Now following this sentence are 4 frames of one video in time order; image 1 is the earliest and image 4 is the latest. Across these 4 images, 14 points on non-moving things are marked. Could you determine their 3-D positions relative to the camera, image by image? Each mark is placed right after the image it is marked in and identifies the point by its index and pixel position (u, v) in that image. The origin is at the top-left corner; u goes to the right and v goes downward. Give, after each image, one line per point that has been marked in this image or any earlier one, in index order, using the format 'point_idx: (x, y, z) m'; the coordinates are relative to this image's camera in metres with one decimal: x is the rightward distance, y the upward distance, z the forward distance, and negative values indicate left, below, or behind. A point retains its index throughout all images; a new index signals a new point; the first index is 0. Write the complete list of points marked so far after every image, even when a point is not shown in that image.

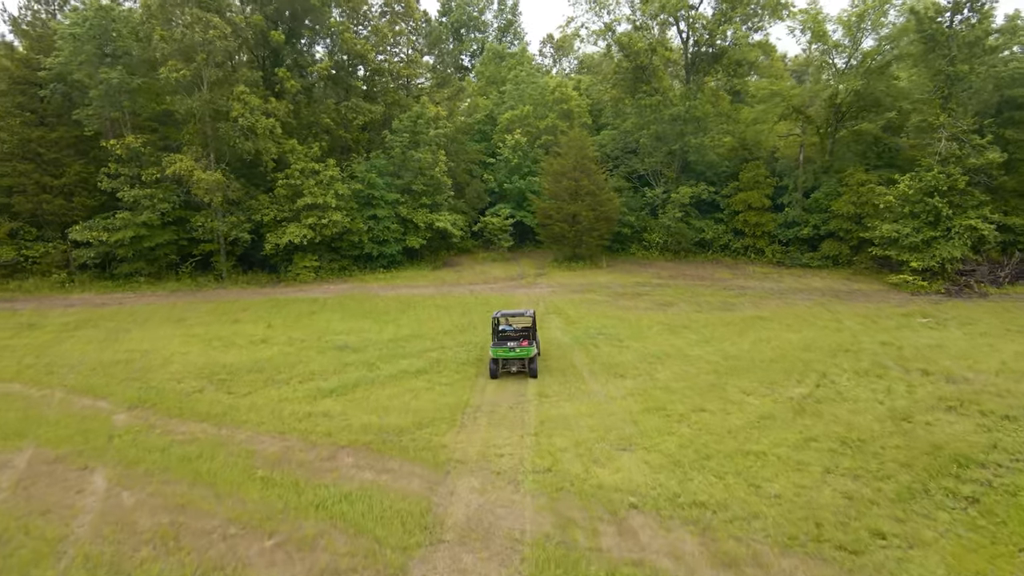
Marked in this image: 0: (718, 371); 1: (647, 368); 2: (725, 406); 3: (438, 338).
0: (+3.1, -1.2, +15.1) m
1: (+2.0, -1.2, +15.3) m
2: (+2.7, -1.5, +12.7) m
3: (-1.4, -0.9, +18.4) m
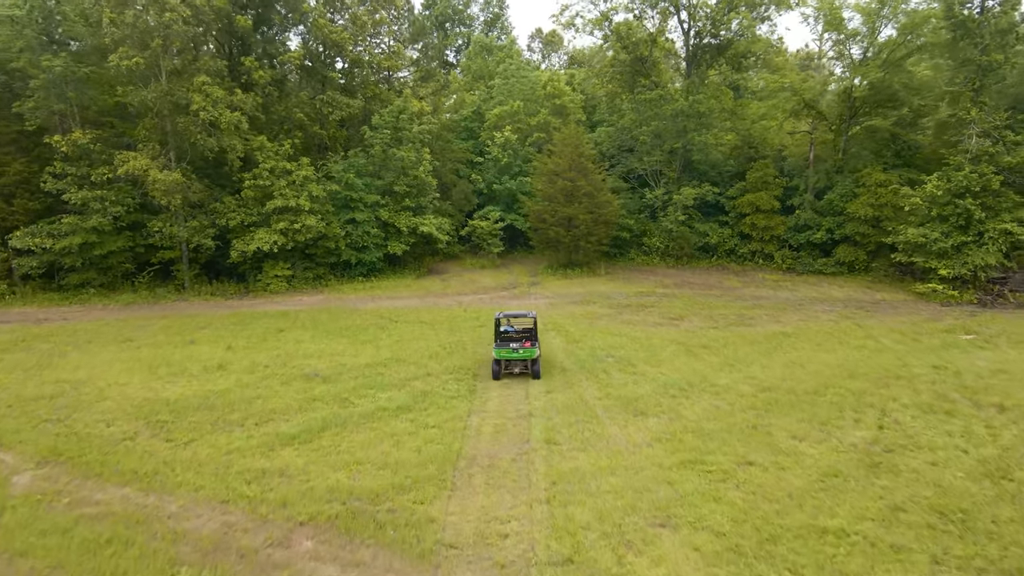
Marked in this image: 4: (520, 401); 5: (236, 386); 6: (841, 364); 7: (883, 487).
0: (+3.1, -1.5, +12.7) m
1: (+2.0, -1.5, +12.9) m
2: (+2.7, -1.7, +10.4) m
3: (-1.4, -1.2, +16.0) m
4: (+0.1, -1.5, +13.5) m
5: (-3.8, -1.4, +14.0) m
6: (+5.2, -1.2, +15.8) m
7: (+3.5, -1.9, +9.4) m
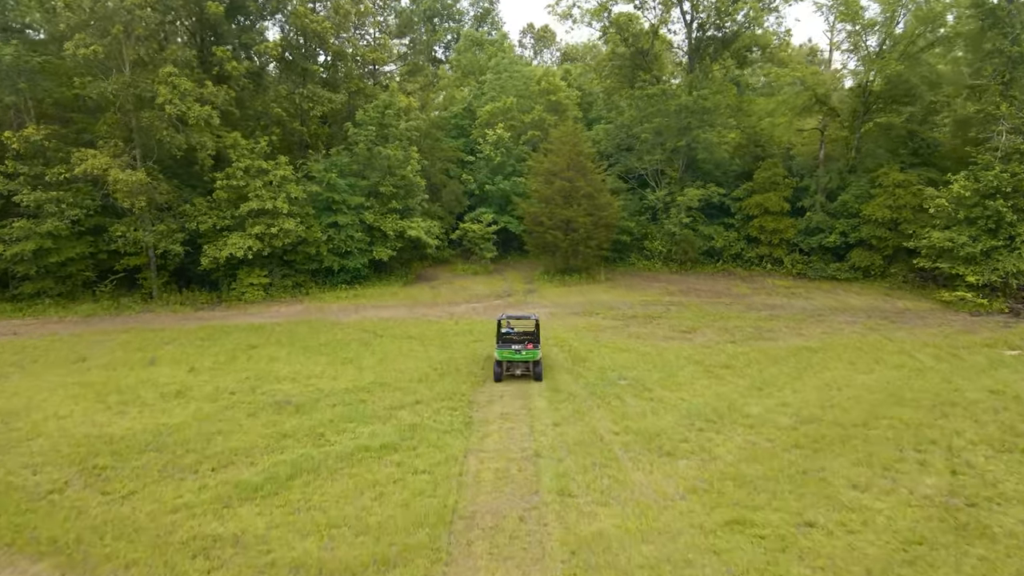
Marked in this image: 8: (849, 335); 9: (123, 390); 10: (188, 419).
0: (+3.1, -1.7, +10.9) m
1: (+2.1, -1.7, +11.1) m
2: (+2.8, -1.9, +8.5) m
3: (-1.4, -1.4, +14.1) m
4: (+0.1, -1.7, +11.6) m
5: (-3.8, -1.6, +12.1) m
6: (+5.2, -1.4, +14.0) m
7: (+3.5, -2.0, +7.6) m
8: (+6.4, -0.9, +19.1) m
9: (-5.3, -1.4, +13.6) m
10: (-3.9, -1.6, +12.0) m
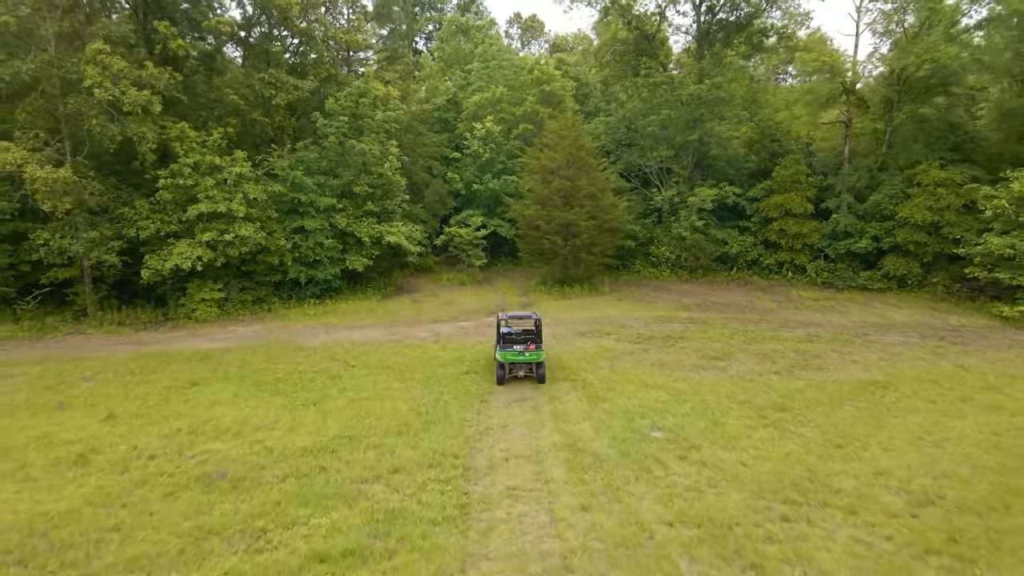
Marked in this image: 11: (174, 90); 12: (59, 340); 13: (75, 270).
0: (+3.2, -2.0, +7.8) m
1: (+2.2, -2.0, +7.9) m
2: (+3.0, -2.2, +5.4) m
3: (-1.4, -1.7, +10.9) m
4: (+0.2, -2.0, +8.5) m
5: (-3.7, -1.9, +8.9) m
6: (+5.2, -1.7, +10.9) m
7: (+3.7, -2.3, +4.5) m
8: (+6.3, -1.2, +16.0) m
9: (-5.2, -1.7, +10.3) m
10: (-3.8, -1.9, +8.8) m
11: (-6.6, +3.9, +19.6) m
12: (-7.9, -0.9, +17.5) m
13: (-8.2, +0.3, +18.9) m
